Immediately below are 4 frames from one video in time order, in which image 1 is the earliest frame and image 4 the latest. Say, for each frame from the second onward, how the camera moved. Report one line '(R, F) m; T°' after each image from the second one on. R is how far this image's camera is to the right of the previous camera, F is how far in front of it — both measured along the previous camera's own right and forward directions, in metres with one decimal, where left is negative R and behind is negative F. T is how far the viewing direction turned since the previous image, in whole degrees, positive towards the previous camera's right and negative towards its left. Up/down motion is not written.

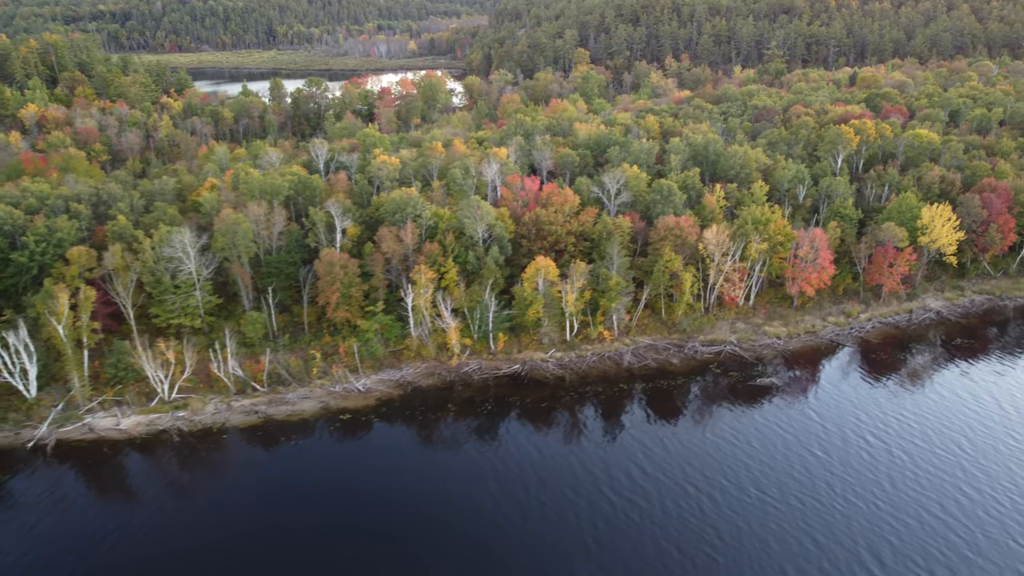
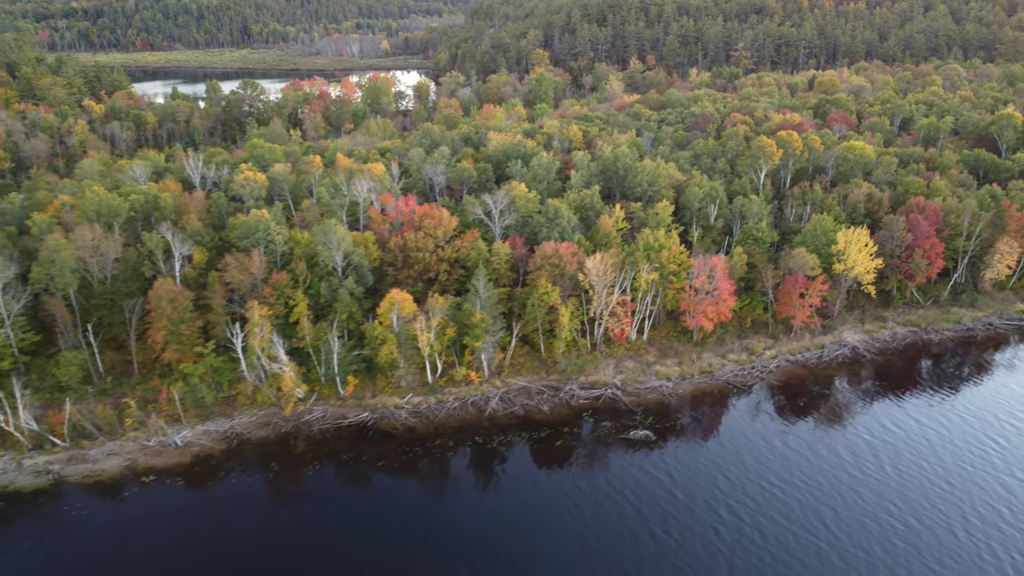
(+13.2, +6.7) m; 0°
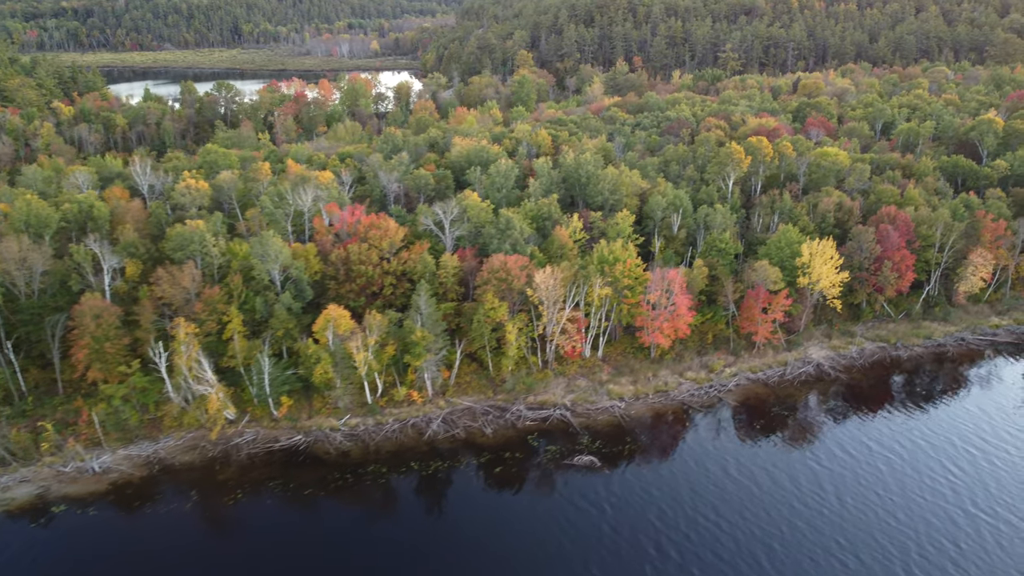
(+4.9, +2.6) m; 0°
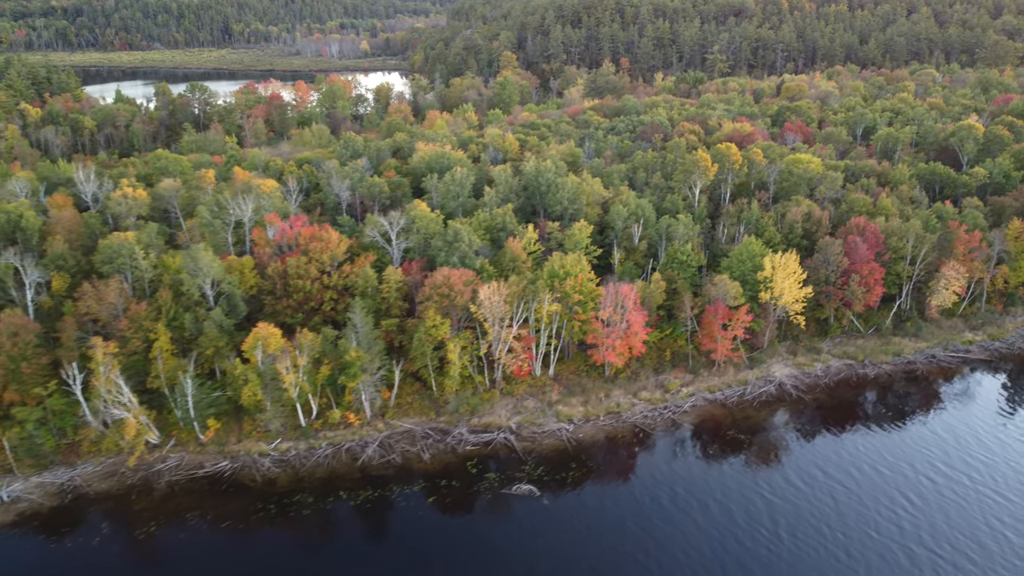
(+4.8, +2.6) m; 0°
